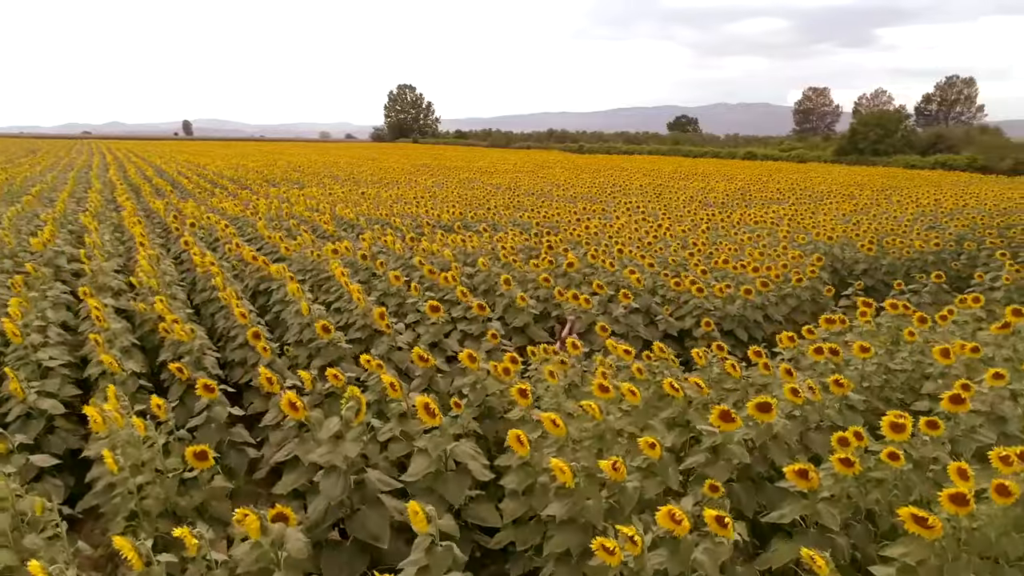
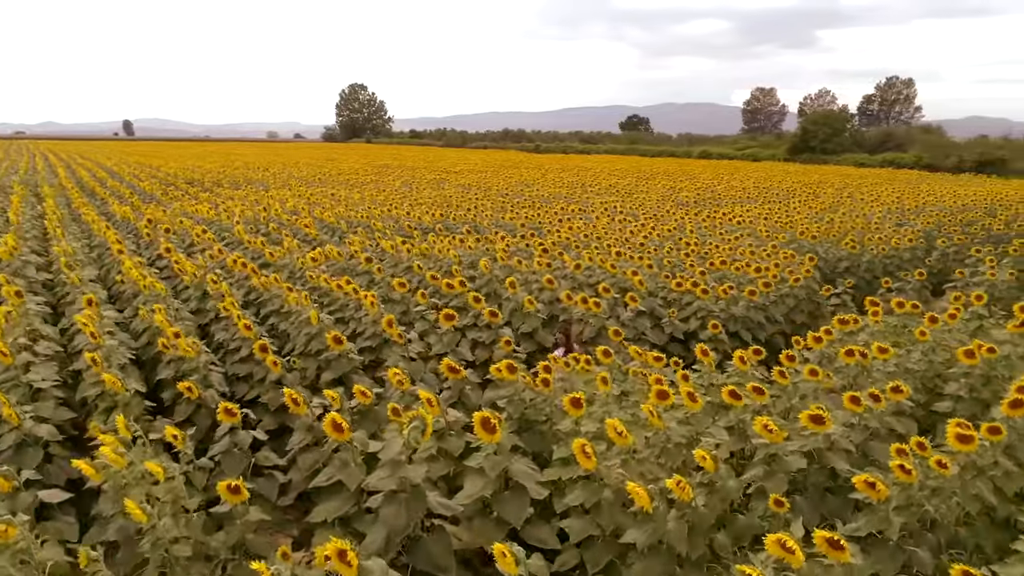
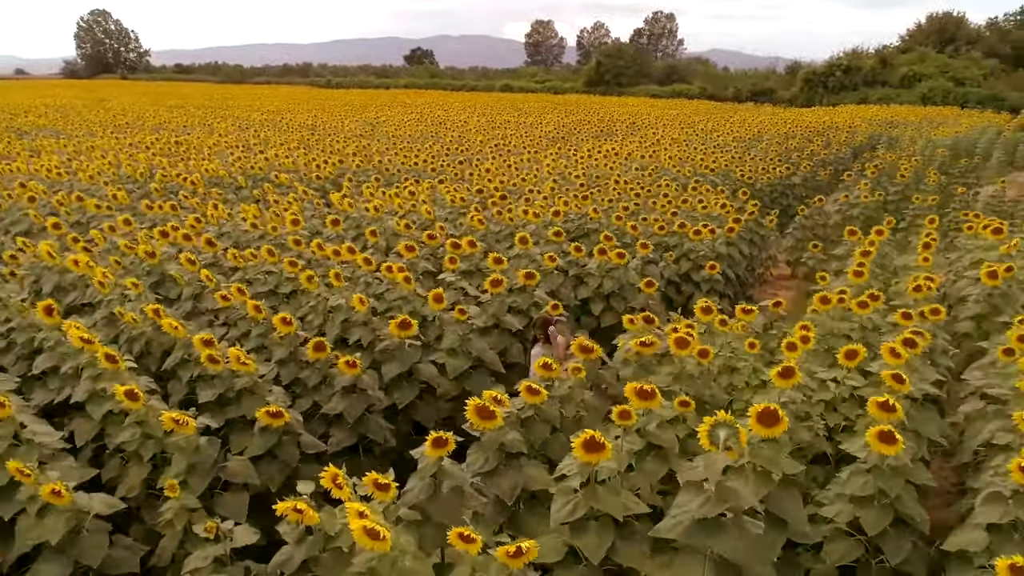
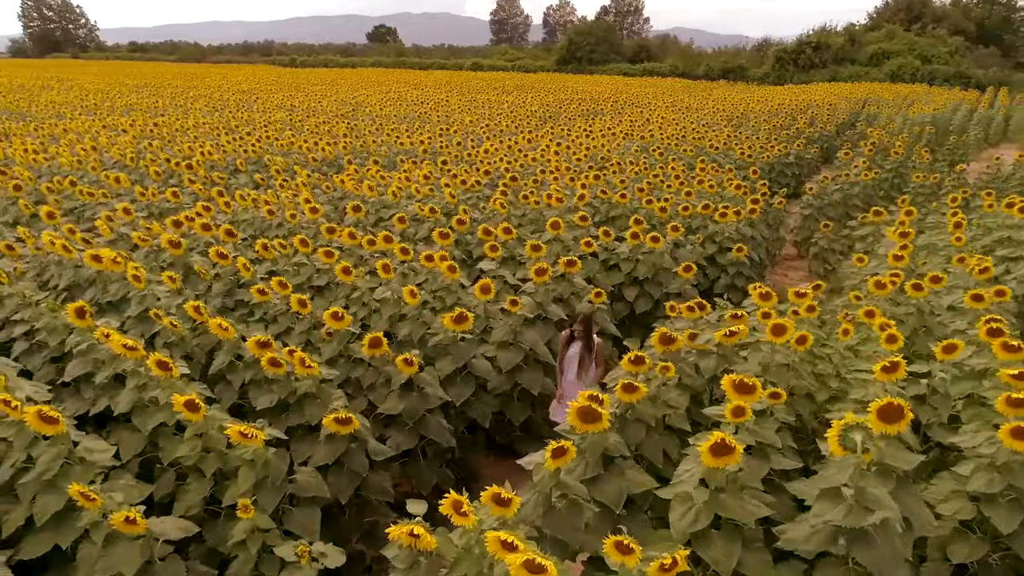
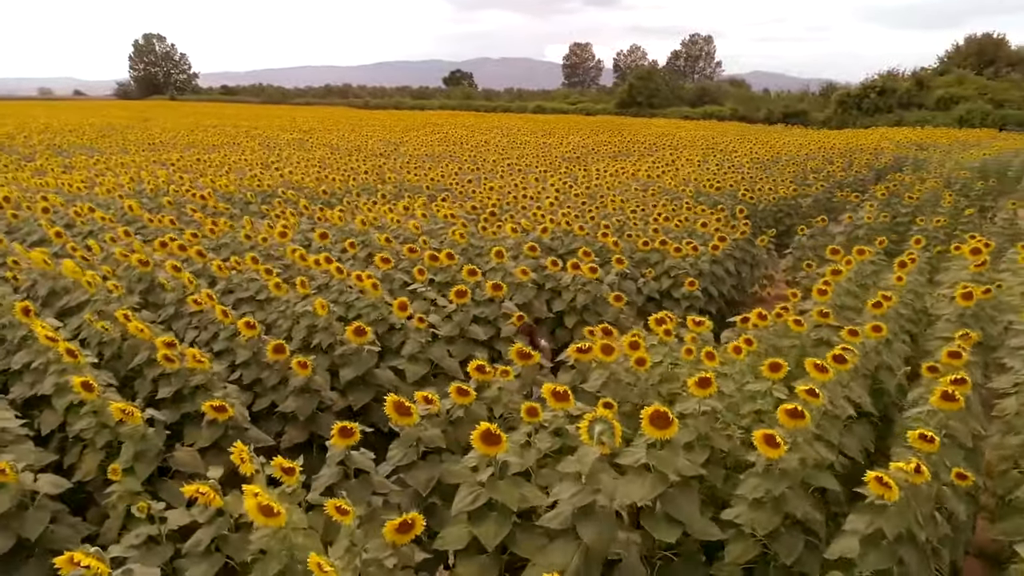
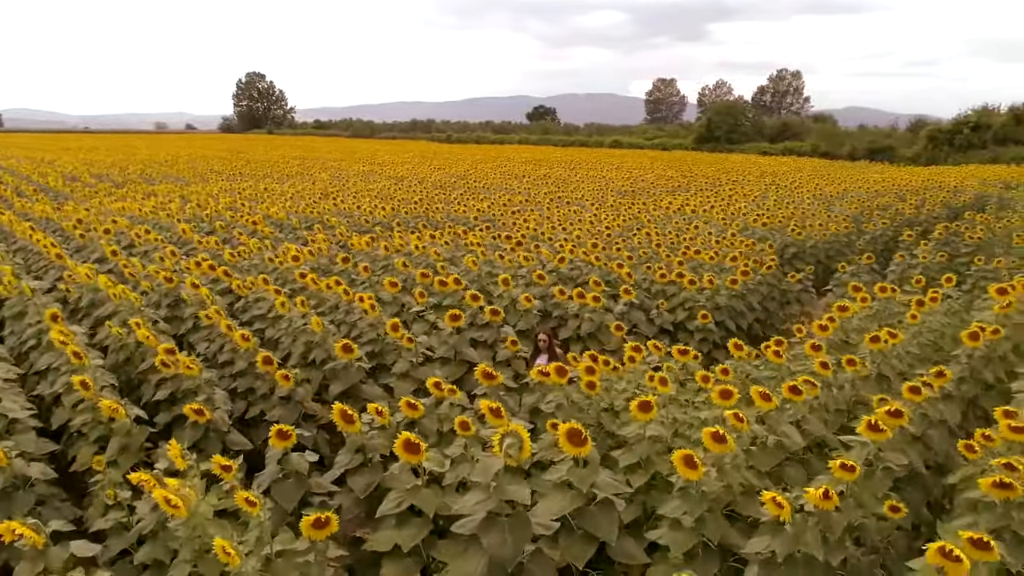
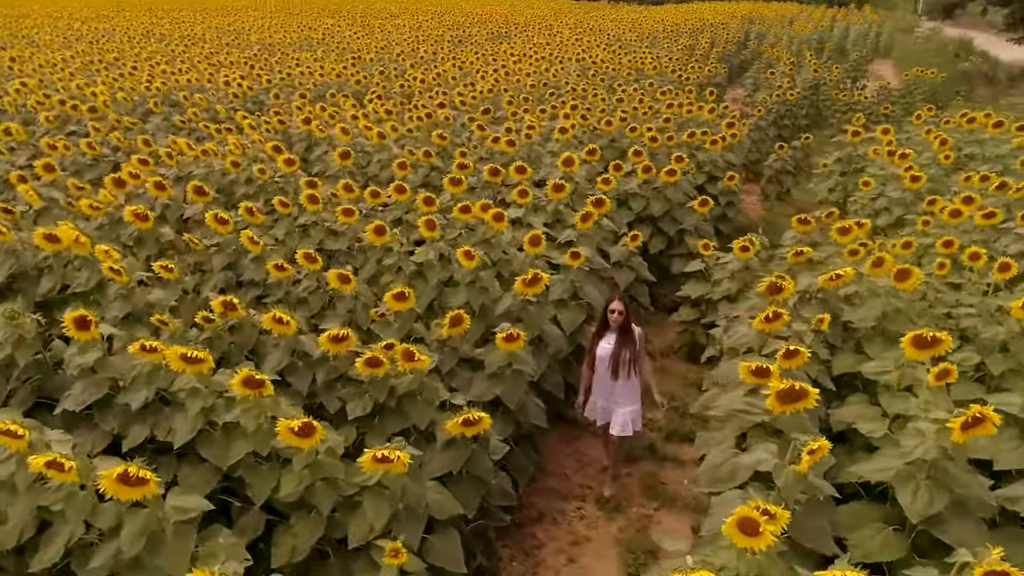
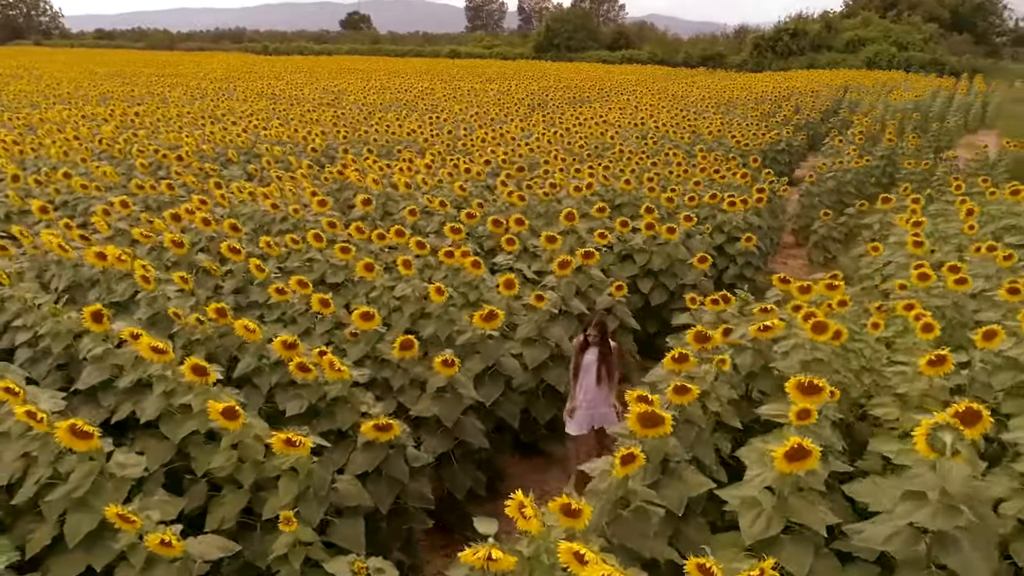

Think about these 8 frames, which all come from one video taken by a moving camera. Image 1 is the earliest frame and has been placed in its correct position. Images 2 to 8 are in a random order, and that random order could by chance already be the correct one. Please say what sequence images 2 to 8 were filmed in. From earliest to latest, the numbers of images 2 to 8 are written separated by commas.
2, 6, 5, 3, 4, 8, 7
